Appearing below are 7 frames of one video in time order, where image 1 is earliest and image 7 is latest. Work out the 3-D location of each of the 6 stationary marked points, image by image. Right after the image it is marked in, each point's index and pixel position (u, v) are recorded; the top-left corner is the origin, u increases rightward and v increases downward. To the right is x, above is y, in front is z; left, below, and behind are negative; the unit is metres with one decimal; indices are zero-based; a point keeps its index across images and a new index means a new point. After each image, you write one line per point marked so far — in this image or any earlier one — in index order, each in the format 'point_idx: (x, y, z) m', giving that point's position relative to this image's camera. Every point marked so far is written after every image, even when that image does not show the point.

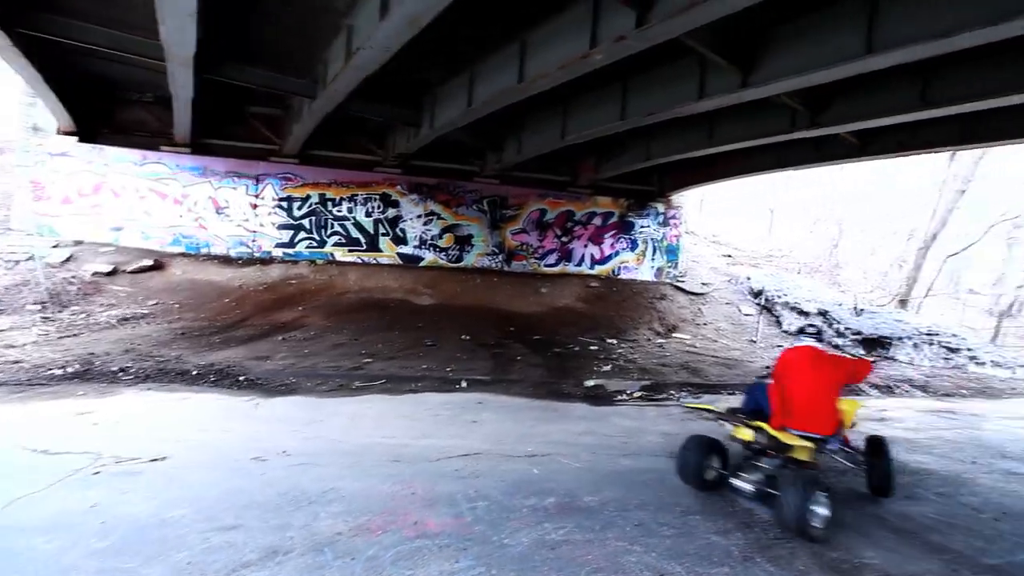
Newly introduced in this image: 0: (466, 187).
0: (-1.6, +3.5, +16.8) m
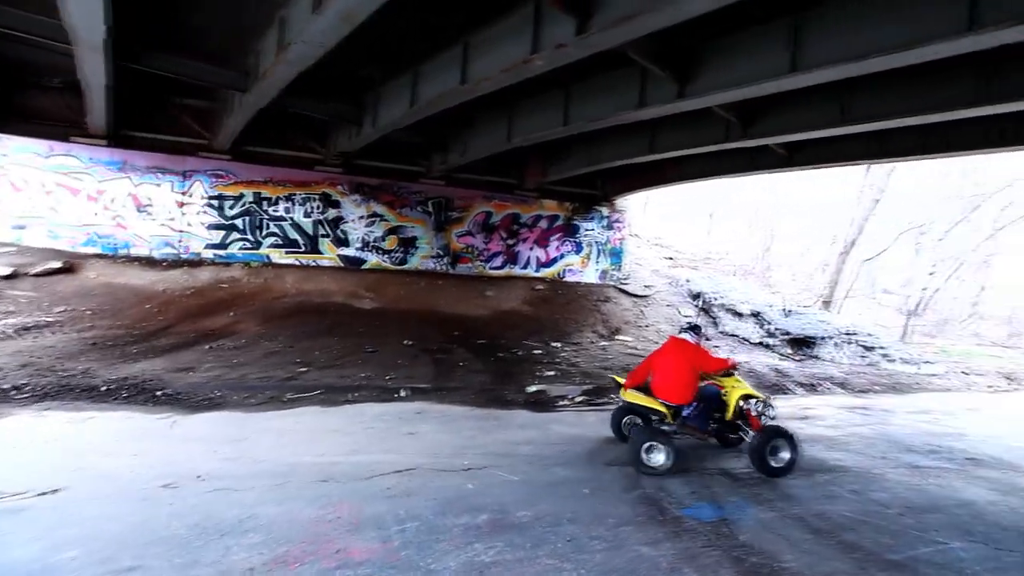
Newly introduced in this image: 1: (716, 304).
0: (-3.4, +3.4, +16.5) m
1: (+6.8, -0.5, +16.4) m
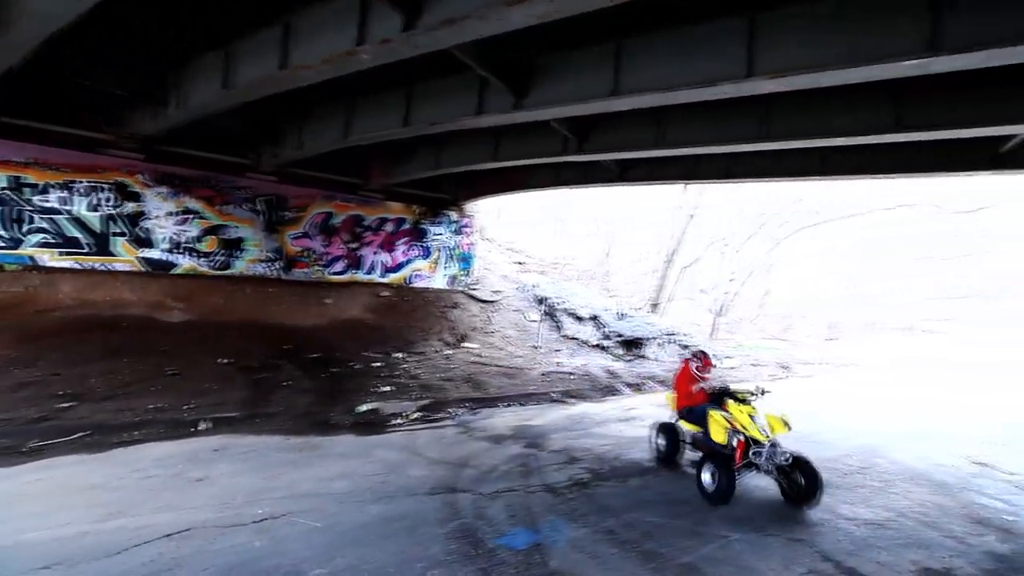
0: (-8.2, +3.1, +14.5) m
1: (+1.6, -0.7, +17.2) m
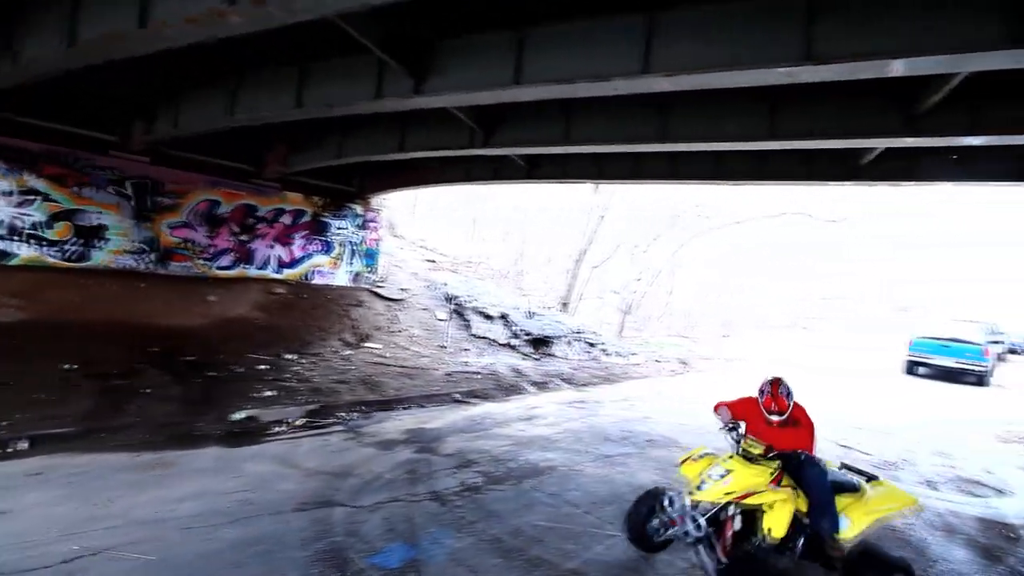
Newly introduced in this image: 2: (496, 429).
0: (-10.8, +3.3, +12.6) m
1: (-1.5, -0.6, +16.8) m
2: (-0.3, -2.3, +8.0) m
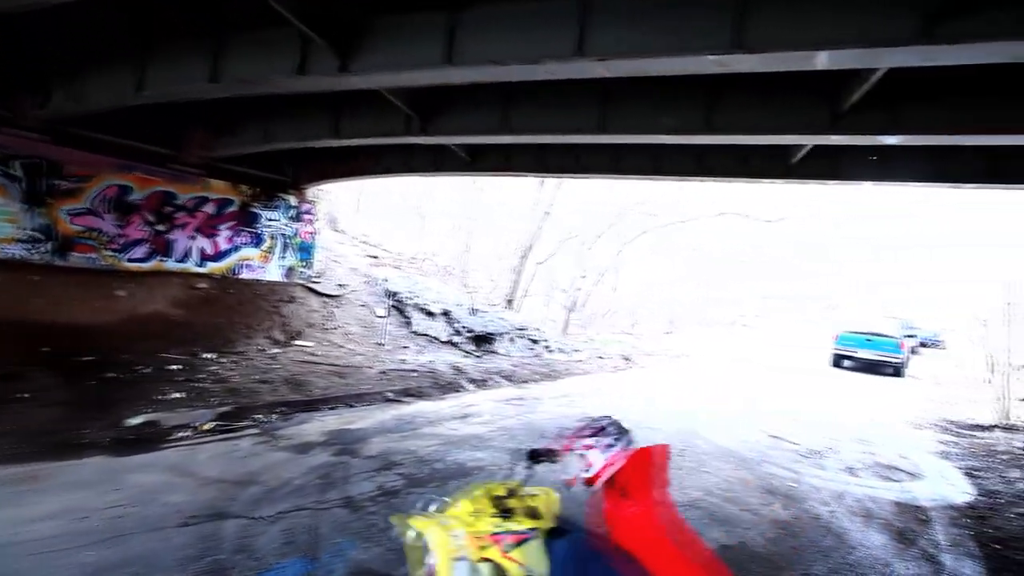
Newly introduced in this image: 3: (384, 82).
0: (-12.2, +3.4, +11.2) m
1: (-3.4, -0.5, +16.3) m
2: (-1.3, -2.2, +7.6) m
3: (-2.0, +3.3, +7.8) m
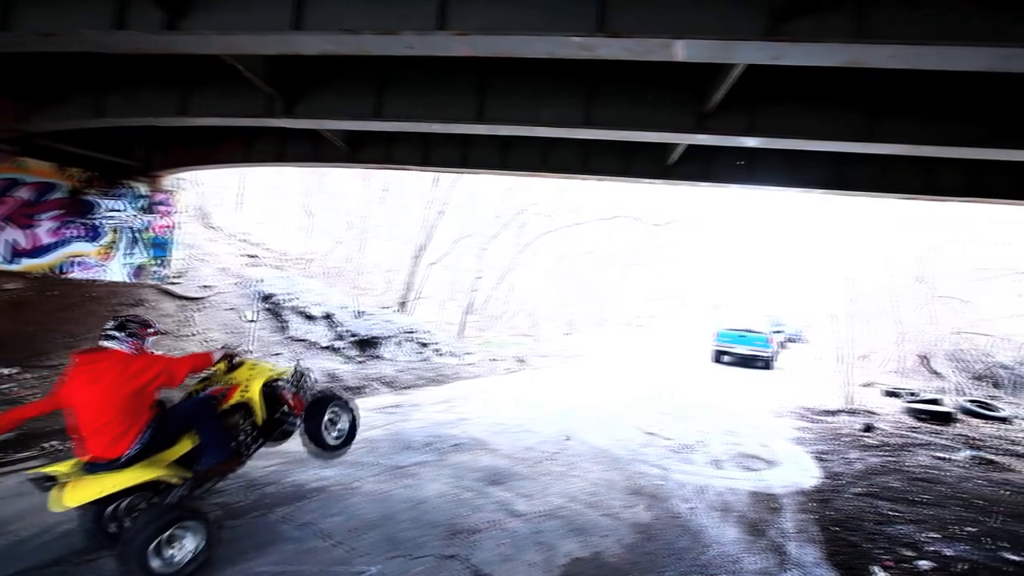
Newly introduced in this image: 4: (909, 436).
0: (-14.6, +3.4, +8.2) m
1: (-6.8, -0.5, +14.8) m
2: (-3.2, -2.1, +6.6) m
3: (-4.0, +3.3, +6.7) m
4: (+7.5, -2.8, +9.2) m
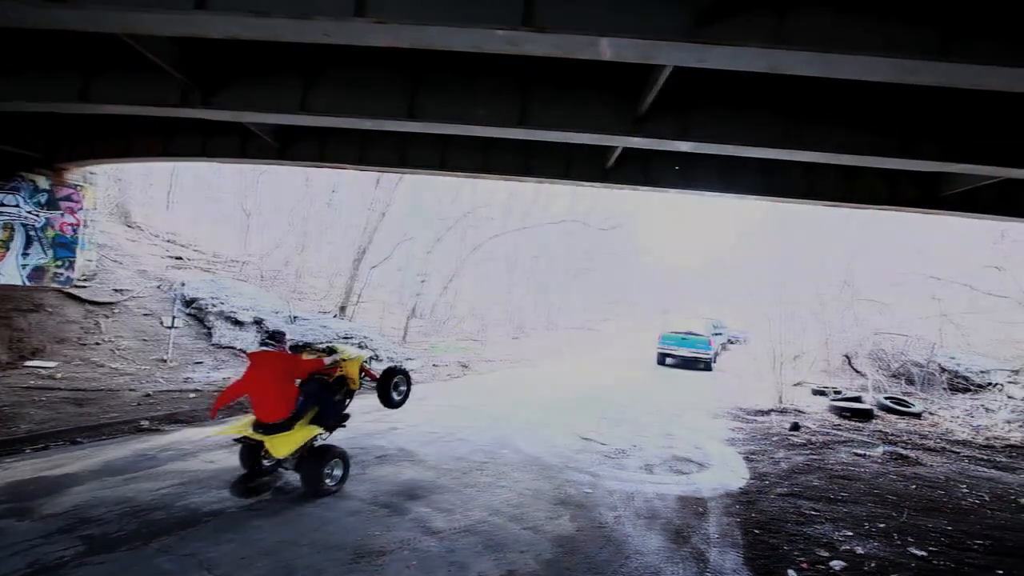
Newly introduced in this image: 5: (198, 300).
0: (-15.6, +3.4, +6.6) m
1: (-8.5, -0.6, +13.8) m
2: (-4.1, -2.2, +6.0) m
3: (-4.9, +3.3, +6.1) m
4: (+6.3, -2.8, +9.5) m
5: (-9.1, -0.3, +14.2) m
